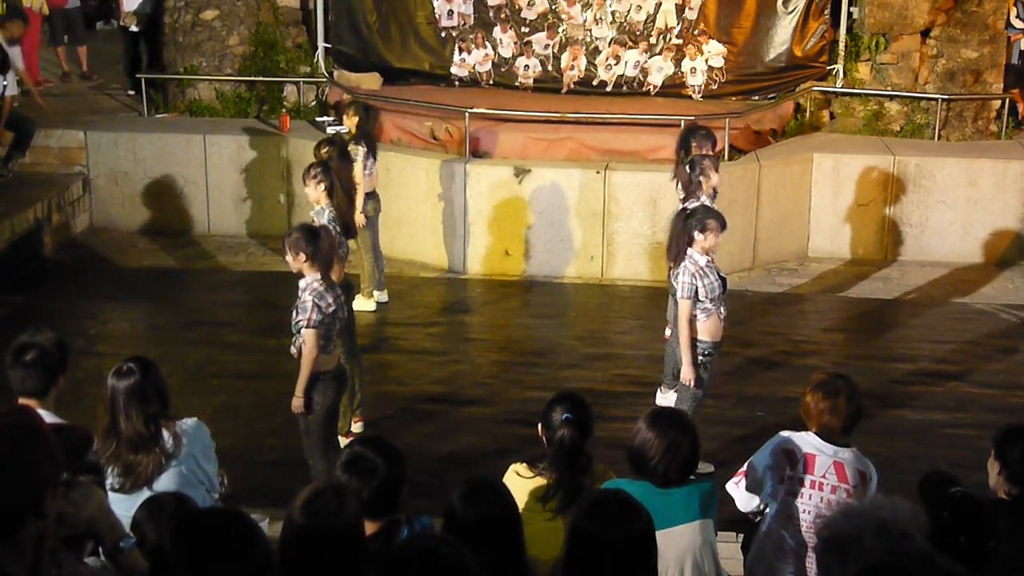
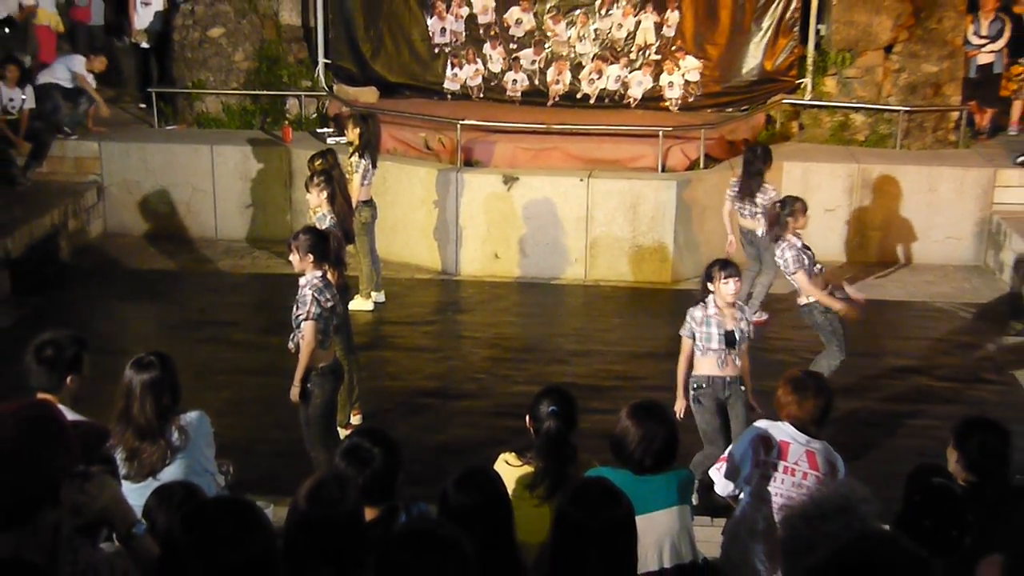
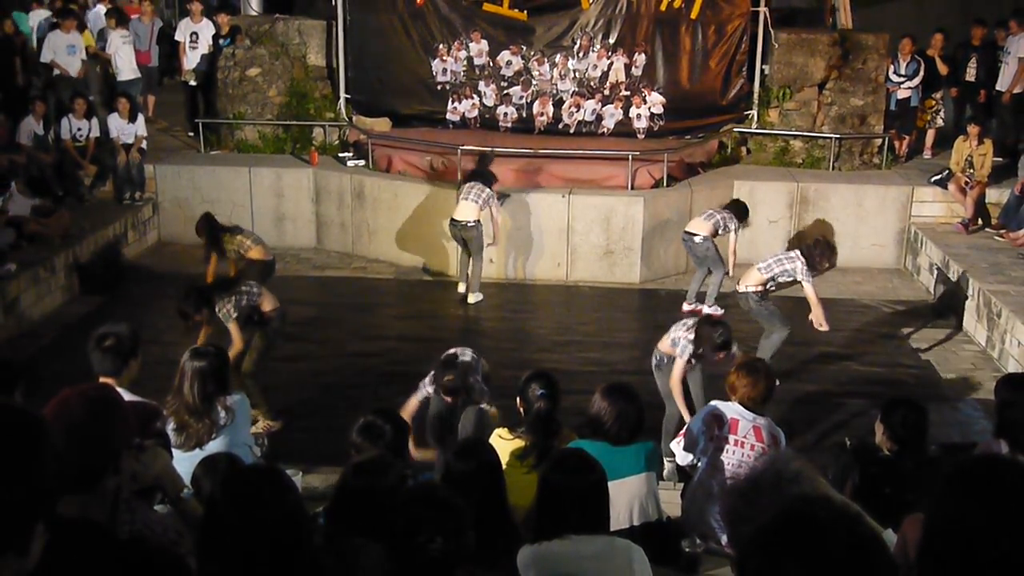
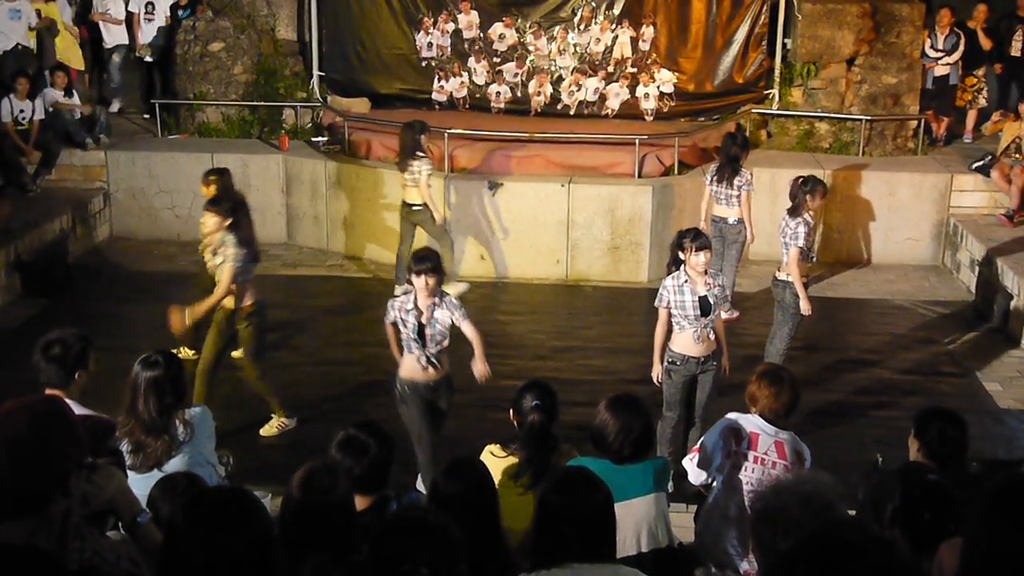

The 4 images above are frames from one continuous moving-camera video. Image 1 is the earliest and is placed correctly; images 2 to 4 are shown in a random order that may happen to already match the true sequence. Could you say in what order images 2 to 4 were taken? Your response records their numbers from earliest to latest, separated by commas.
2, 4, 3
